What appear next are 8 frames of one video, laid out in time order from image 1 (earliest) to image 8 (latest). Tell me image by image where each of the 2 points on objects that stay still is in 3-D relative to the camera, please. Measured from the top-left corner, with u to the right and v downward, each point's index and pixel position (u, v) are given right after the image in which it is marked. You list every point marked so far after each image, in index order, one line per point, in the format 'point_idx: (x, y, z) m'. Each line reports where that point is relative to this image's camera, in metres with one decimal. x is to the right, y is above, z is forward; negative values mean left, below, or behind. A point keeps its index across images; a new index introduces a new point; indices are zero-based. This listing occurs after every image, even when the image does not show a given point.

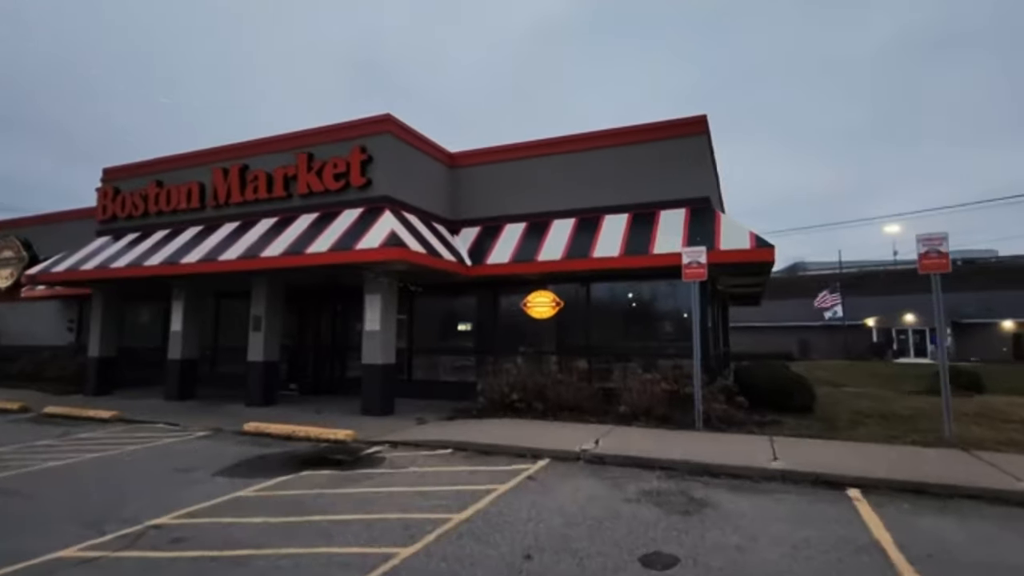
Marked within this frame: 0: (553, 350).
0: (+1.1, -1.9, +16.0) m
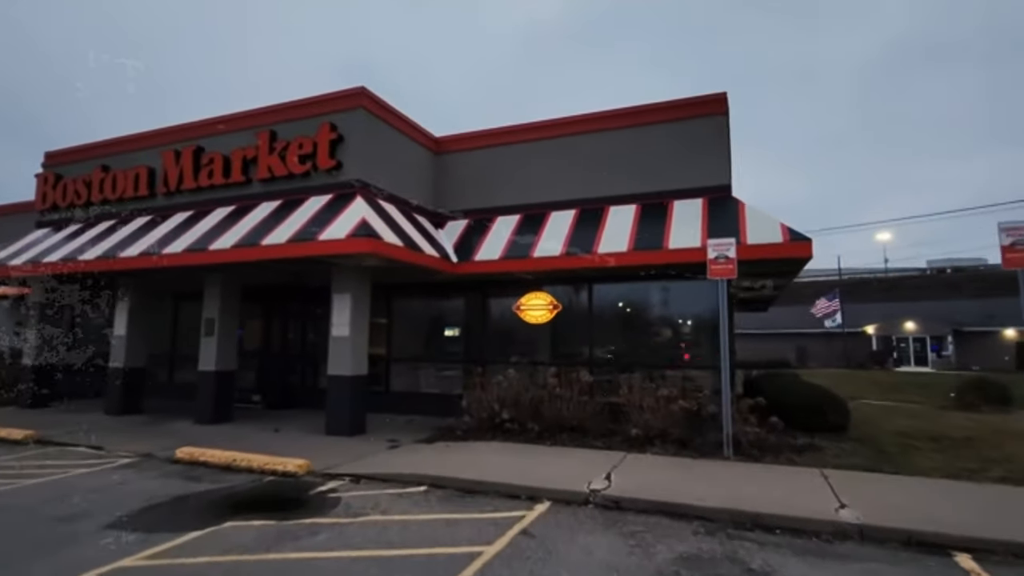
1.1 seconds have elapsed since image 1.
0: (+0.9, -1.9, +14.1) m
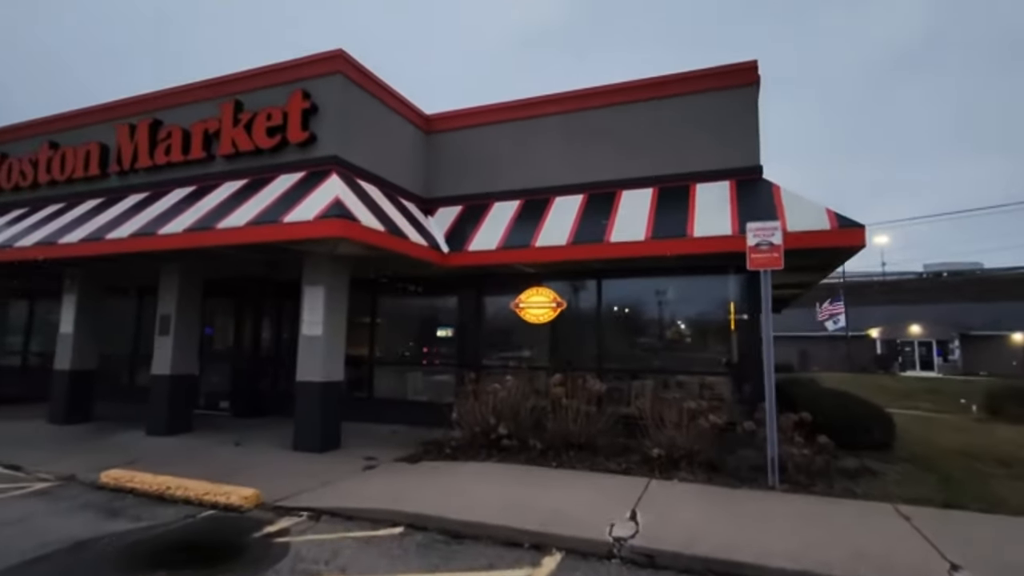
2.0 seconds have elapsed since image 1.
0: (+0.8, -1.8, +12.6) m
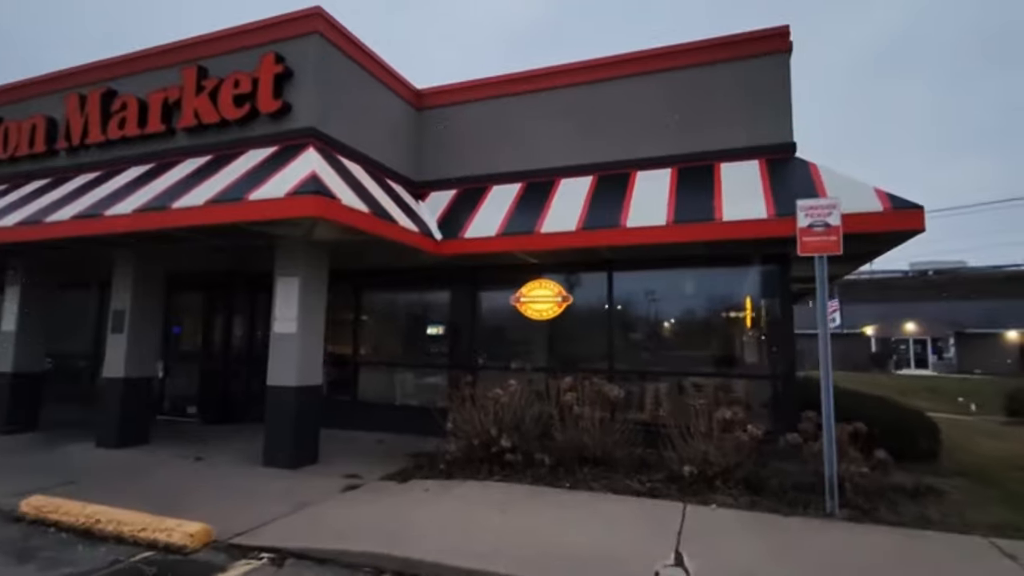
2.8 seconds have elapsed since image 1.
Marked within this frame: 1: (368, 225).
0: (+0.8, -1.7, +11.3) m
1: (-2.2, +1.0, +8.3) m
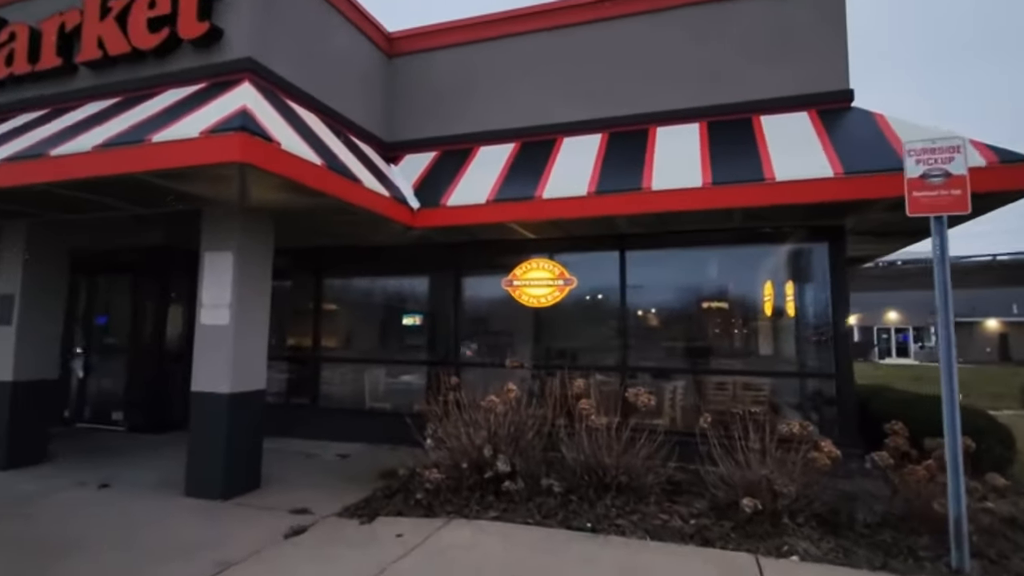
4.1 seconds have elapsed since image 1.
0: (+0.7, -1.3, +9.5) m
1: (-2.2, +1.2, +6.3) m
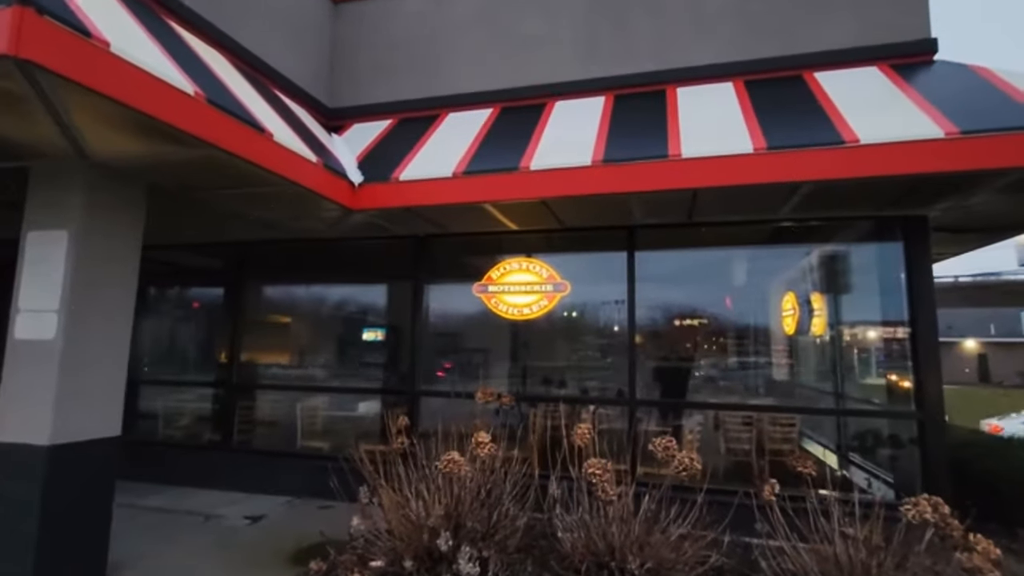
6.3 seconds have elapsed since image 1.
0: (+0.3, -1.5, +7.4) m
1: (-2.4, +1.3, +4.1) m
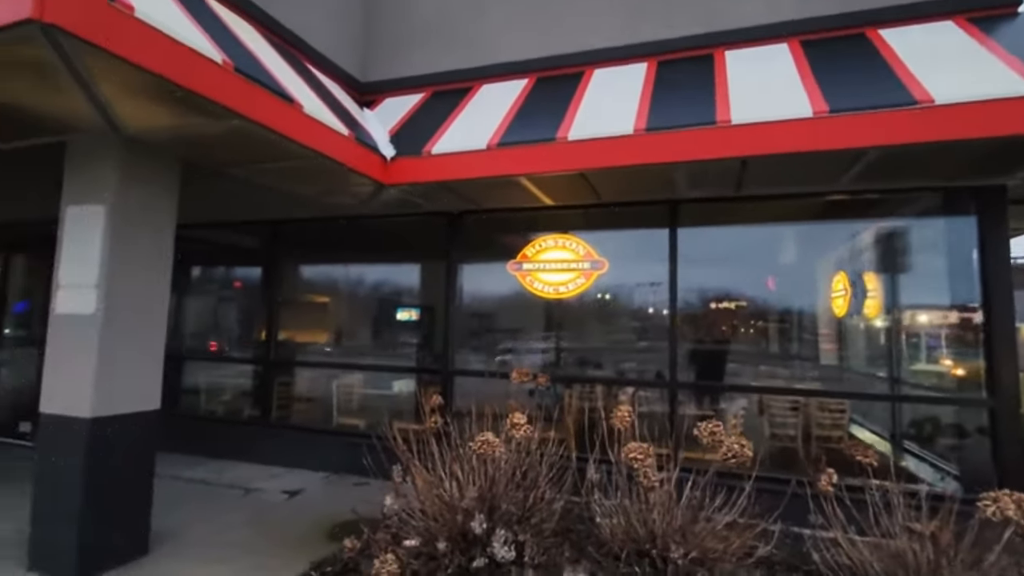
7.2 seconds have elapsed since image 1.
0: (+0.8, -1.2, +7.2) m
1: (-2.1, +1.5, +4.0) m
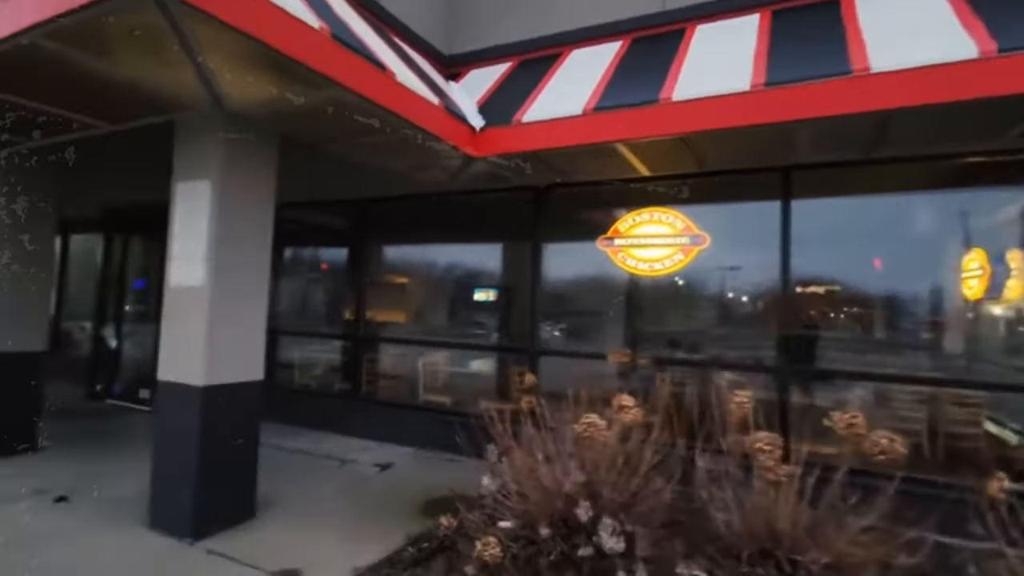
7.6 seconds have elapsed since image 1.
0: (+2.0, -0.9, +6.8) m
1: (-1.4, +1.7, +3.9) m
